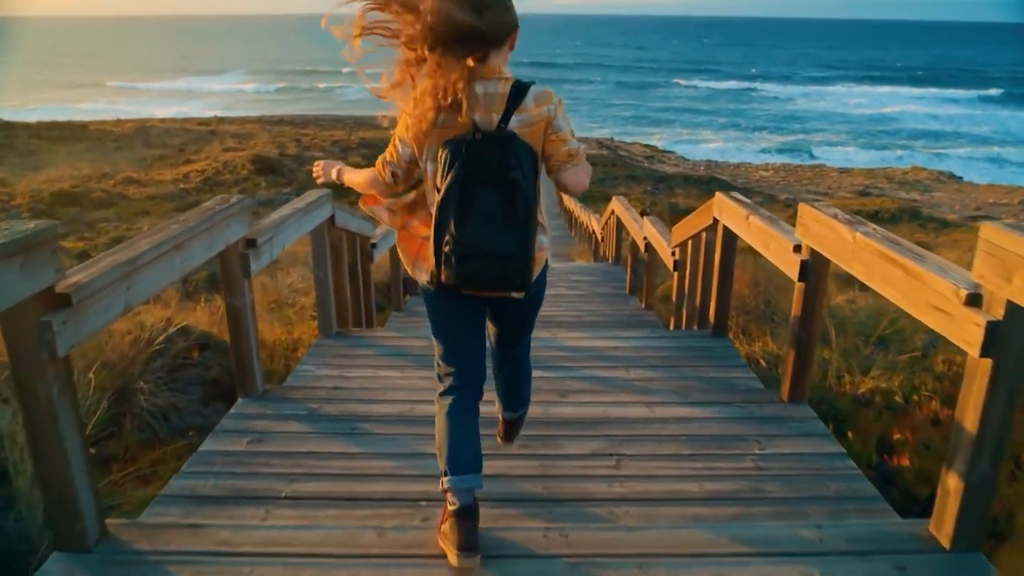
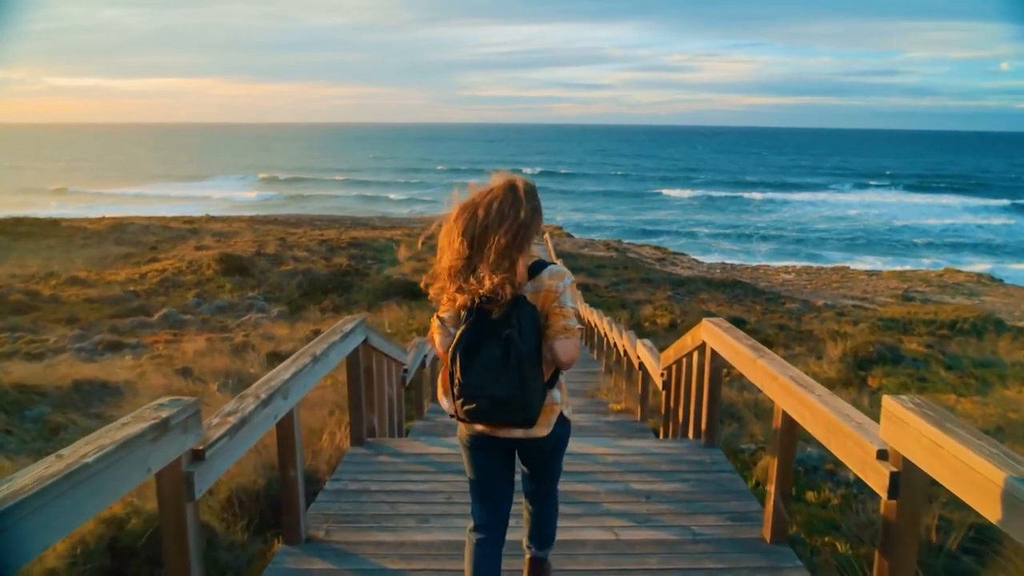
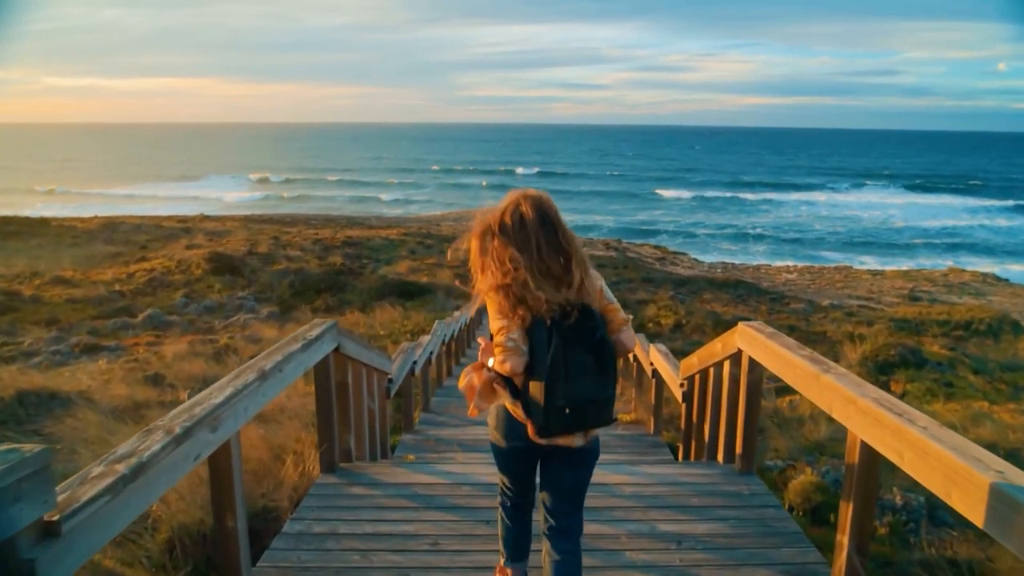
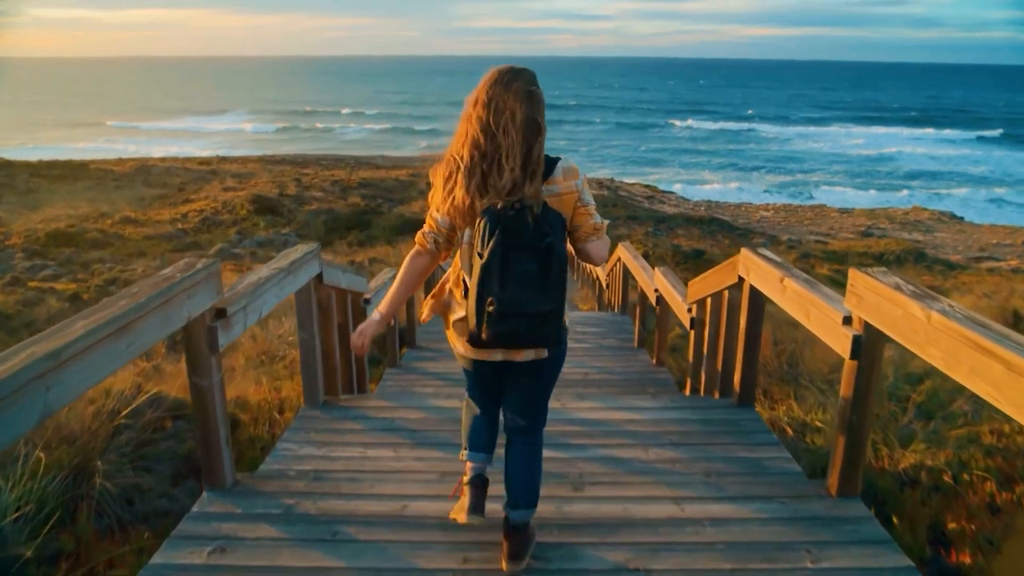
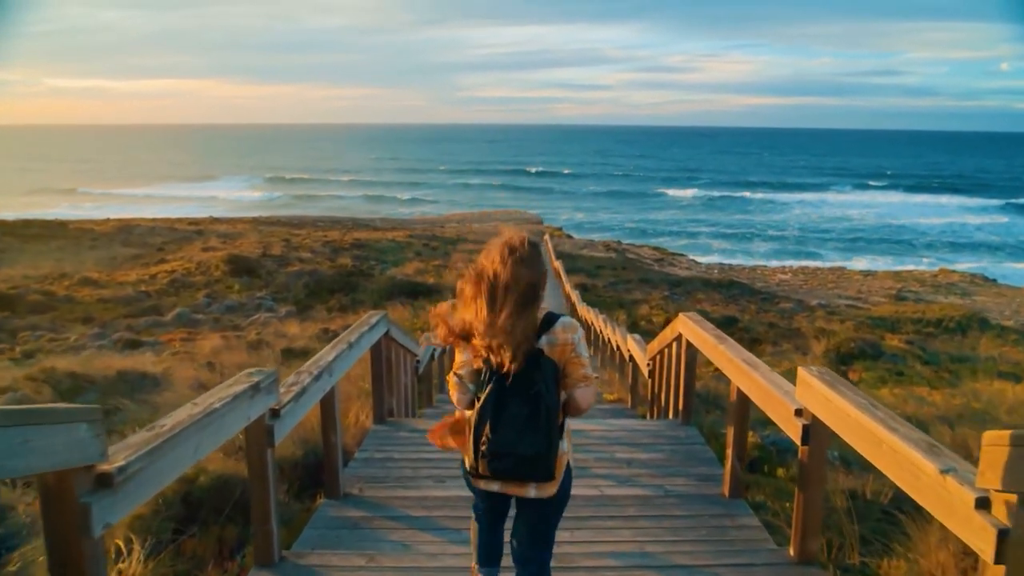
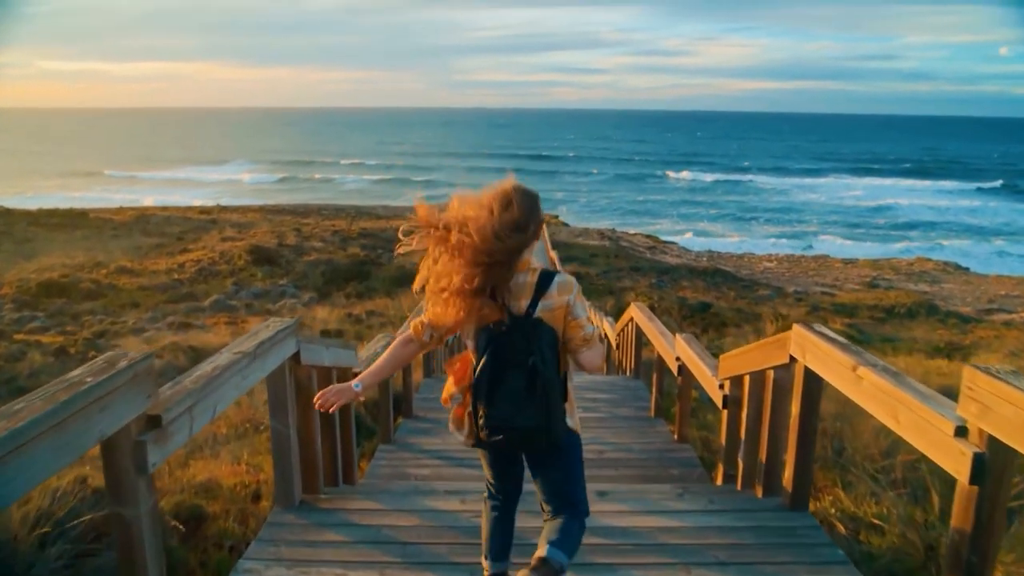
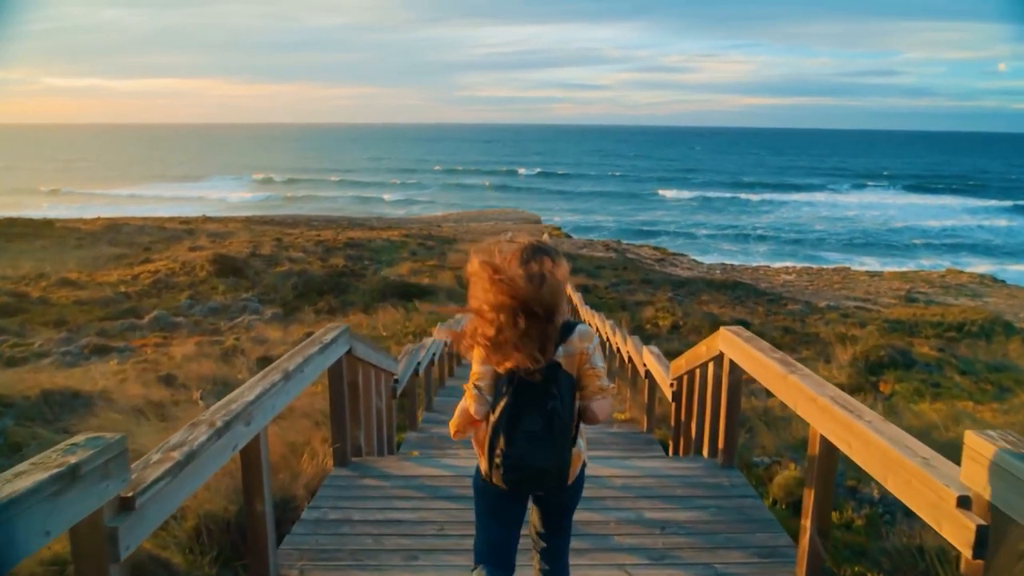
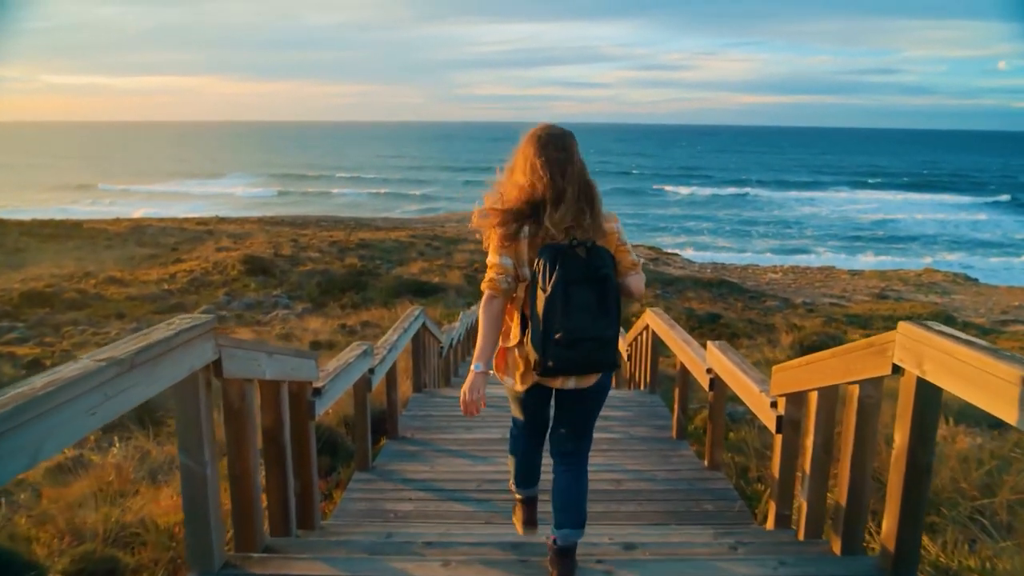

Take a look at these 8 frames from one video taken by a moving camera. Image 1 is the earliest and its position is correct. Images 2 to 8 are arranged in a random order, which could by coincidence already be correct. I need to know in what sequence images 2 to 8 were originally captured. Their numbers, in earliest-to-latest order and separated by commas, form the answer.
4, 6, 8, 5, 2, 7, 3
